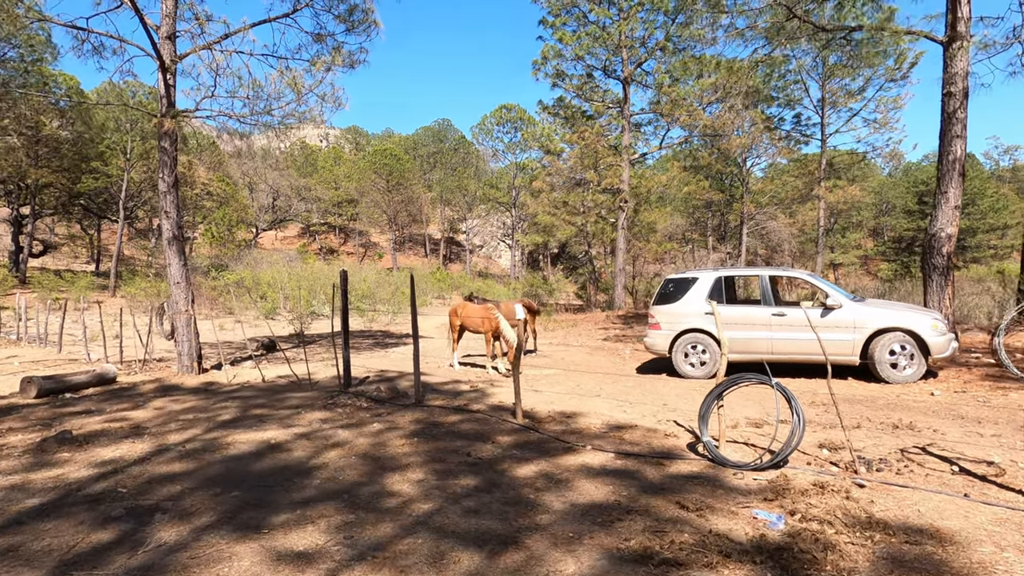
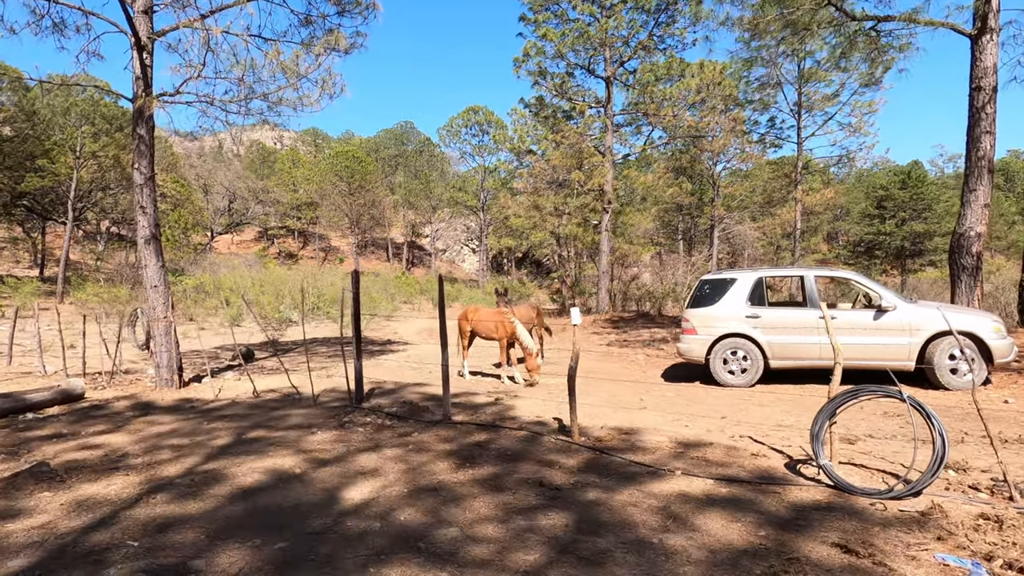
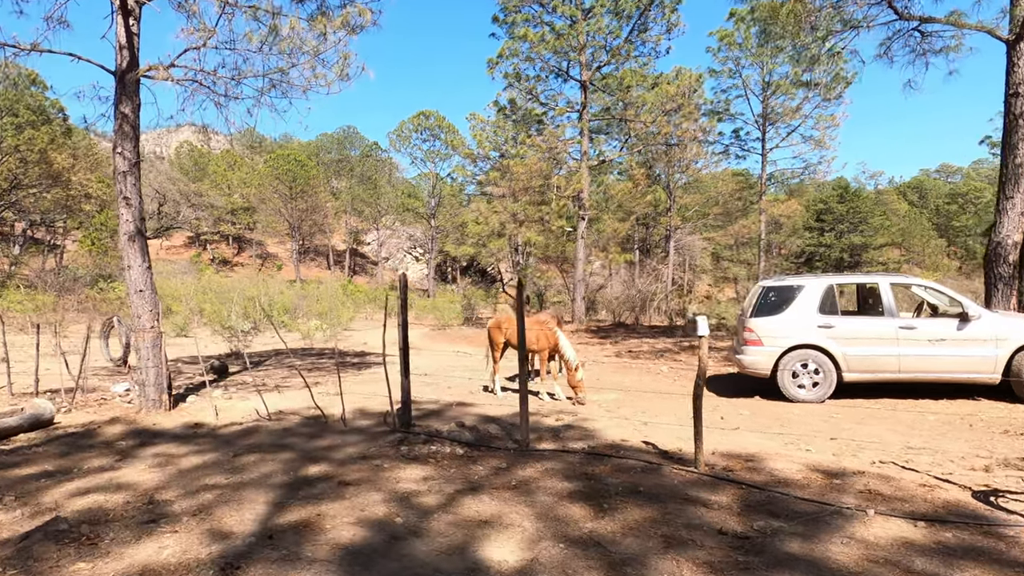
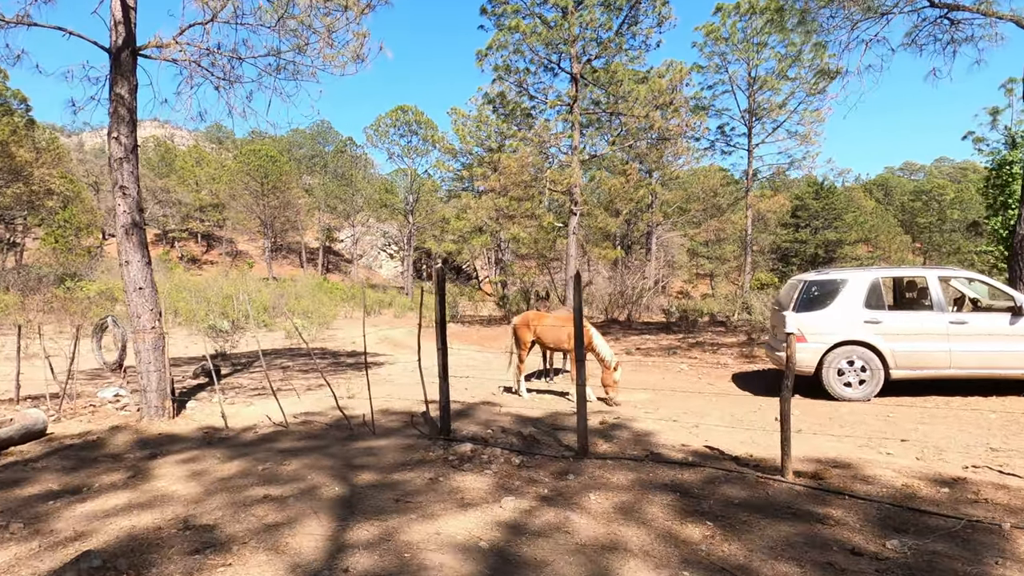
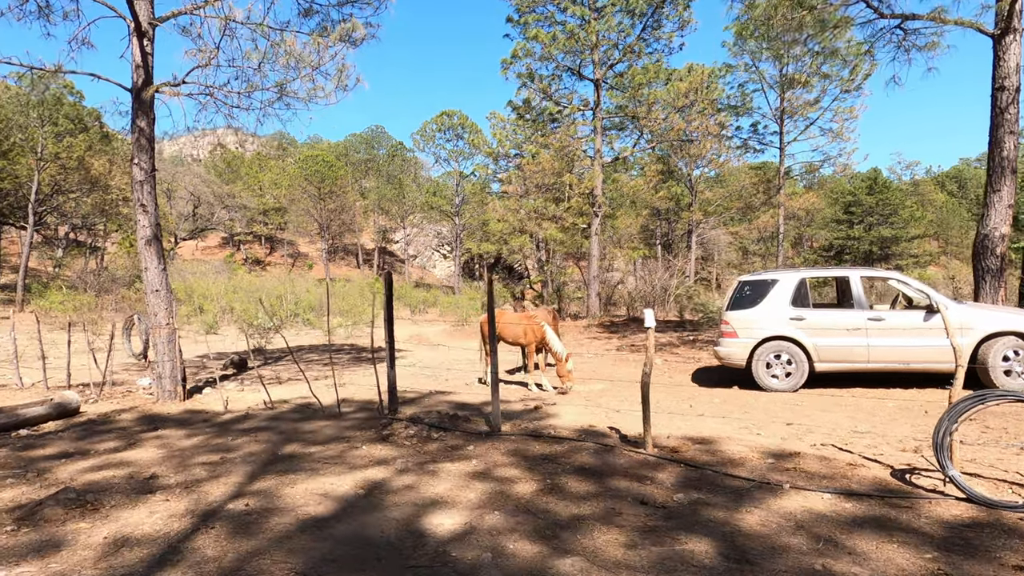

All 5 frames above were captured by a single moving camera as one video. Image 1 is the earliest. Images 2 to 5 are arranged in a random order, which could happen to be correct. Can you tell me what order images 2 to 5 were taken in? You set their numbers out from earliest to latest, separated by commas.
2, 5, 3, 4
